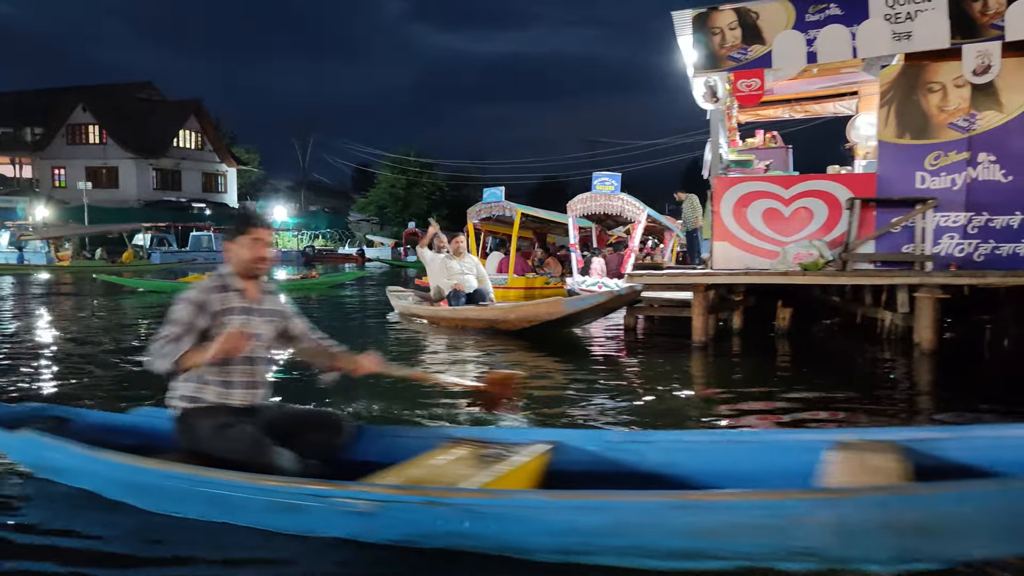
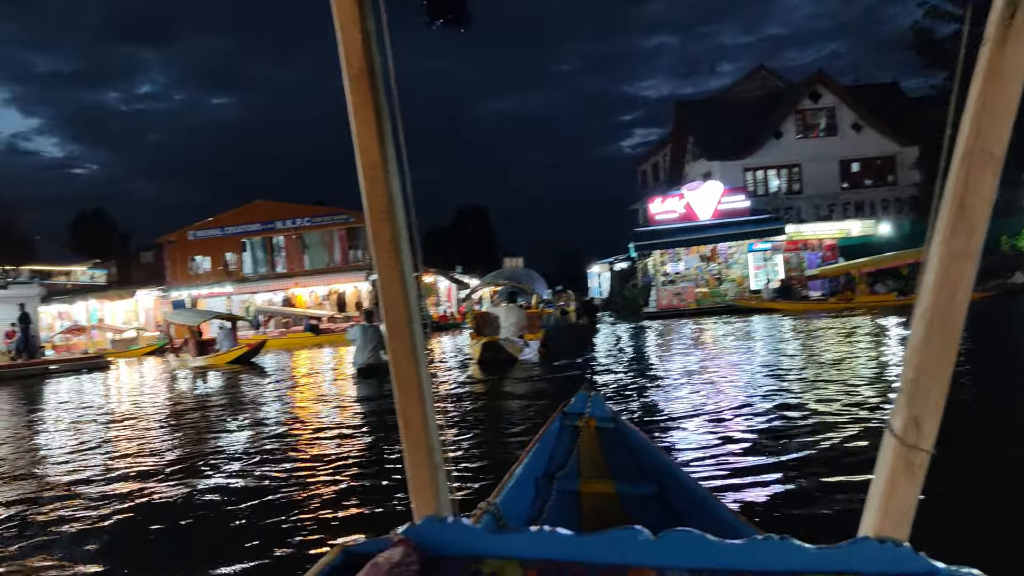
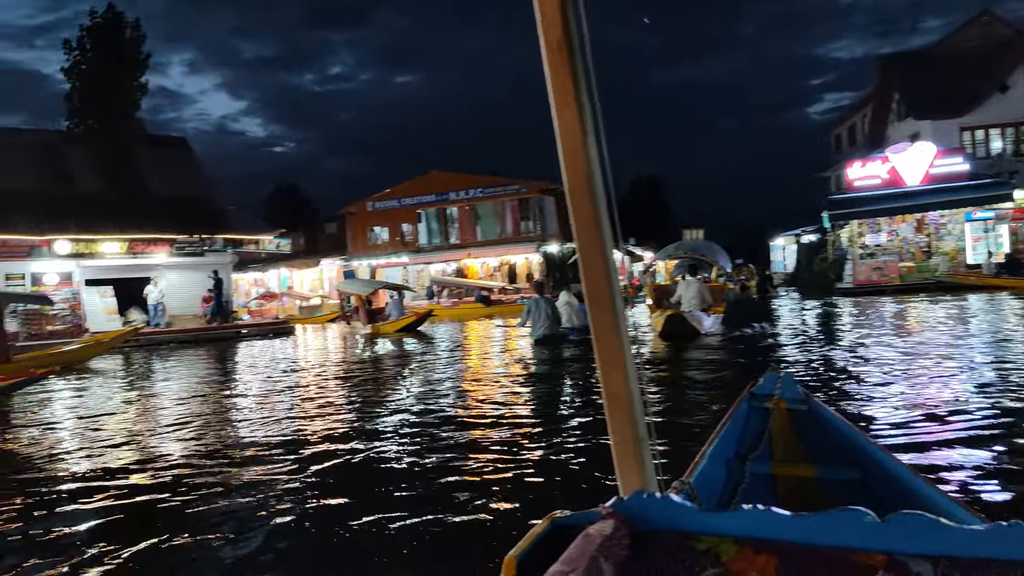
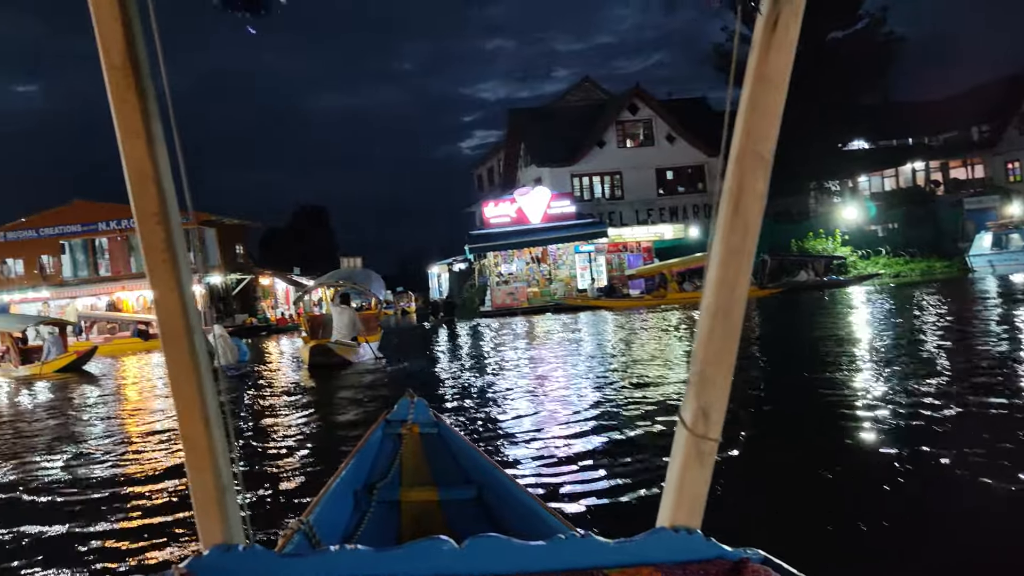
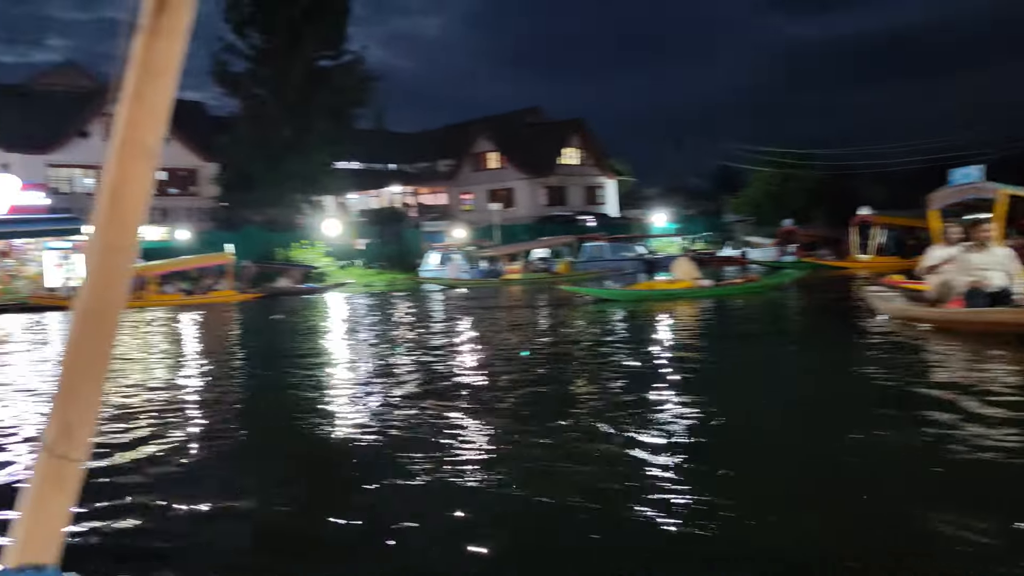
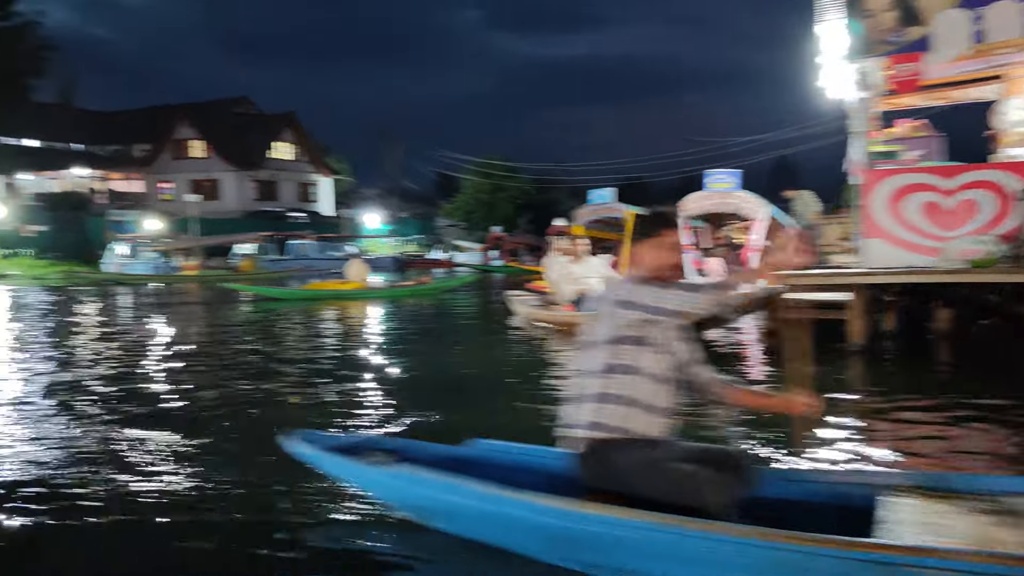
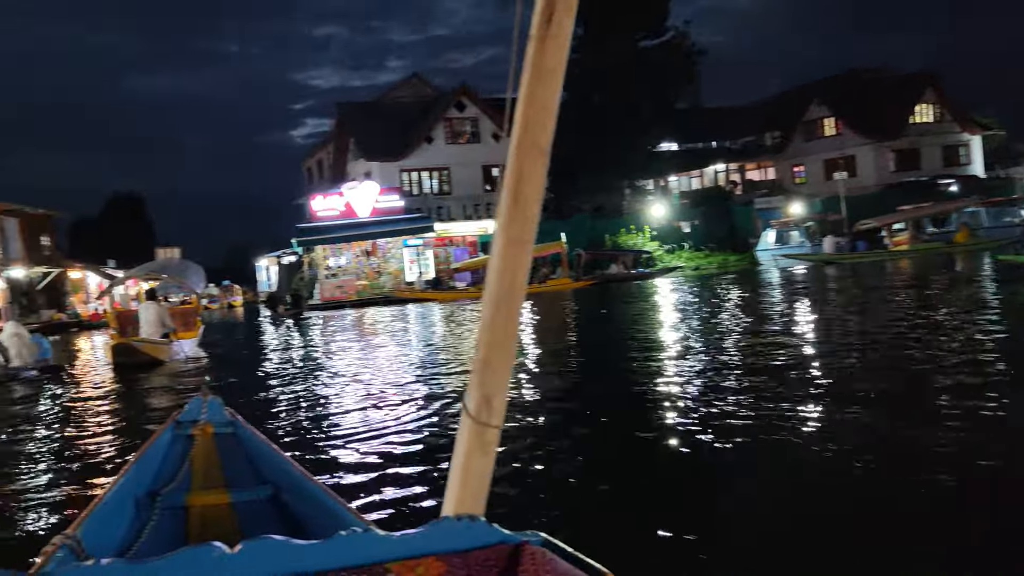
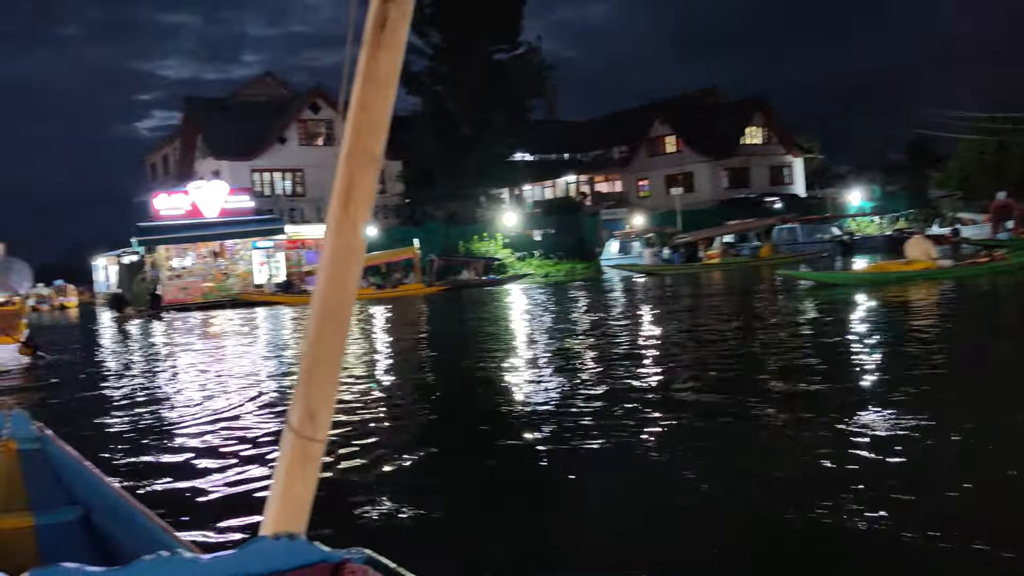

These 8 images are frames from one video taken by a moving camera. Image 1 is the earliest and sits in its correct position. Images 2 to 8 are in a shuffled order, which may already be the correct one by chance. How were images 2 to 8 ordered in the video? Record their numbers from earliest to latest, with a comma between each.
6, 5, 8, 7, 4, 2, 3
